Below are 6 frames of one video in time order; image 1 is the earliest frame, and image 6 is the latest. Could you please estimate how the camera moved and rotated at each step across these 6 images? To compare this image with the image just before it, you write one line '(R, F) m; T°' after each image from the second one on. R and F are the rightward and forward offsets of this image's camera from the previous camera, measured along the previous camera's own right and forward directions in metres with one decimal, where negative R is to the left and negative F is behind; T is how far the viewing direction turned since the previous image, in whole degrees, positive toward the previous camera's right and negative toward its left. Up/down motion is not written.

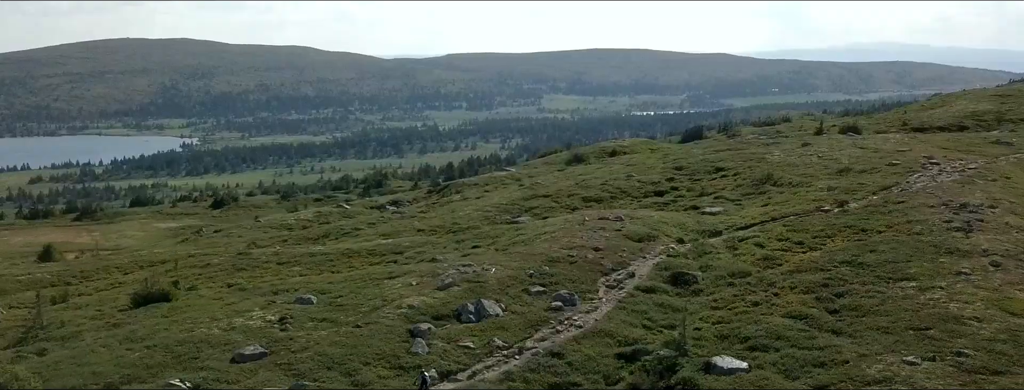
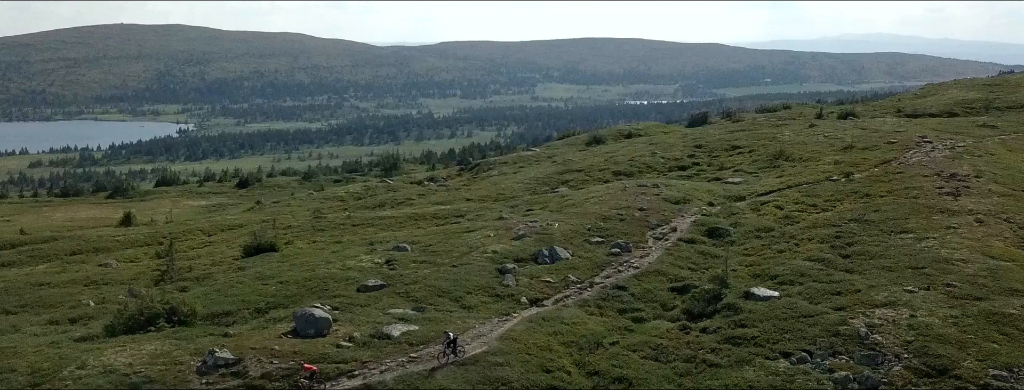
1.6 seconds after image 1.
(-3.0, -6.6) m; +1°
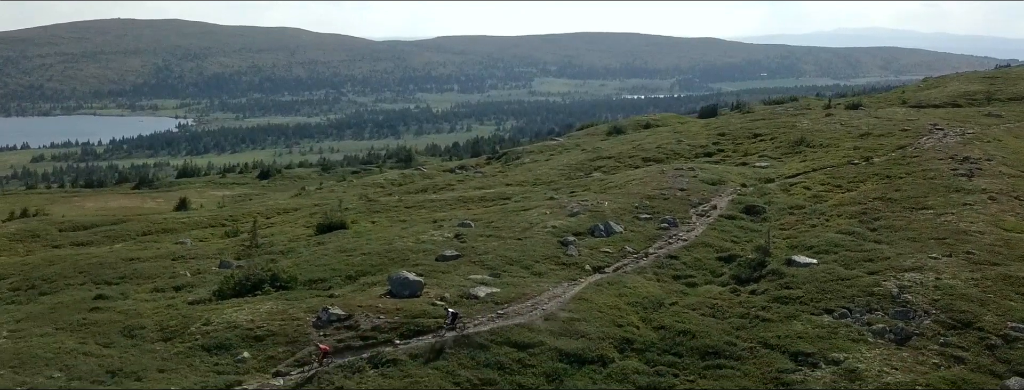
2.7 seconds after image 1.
(-2.7, -4.0) m; 0°
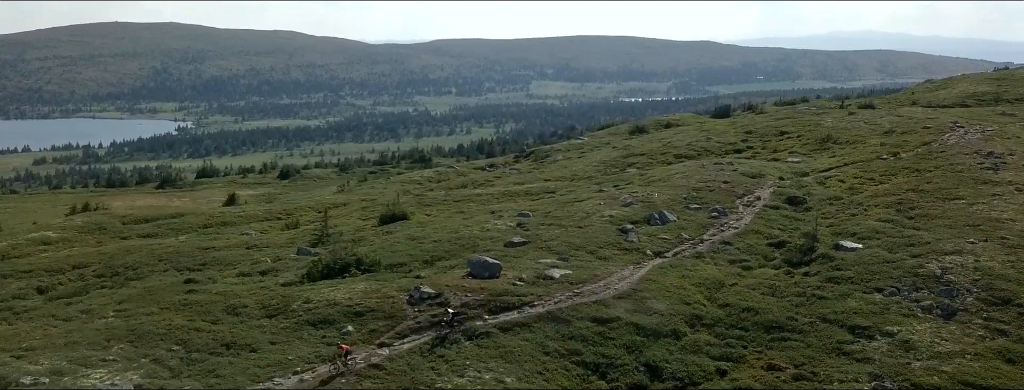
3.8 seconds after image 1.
(-3.0, -3.0) m; 0°
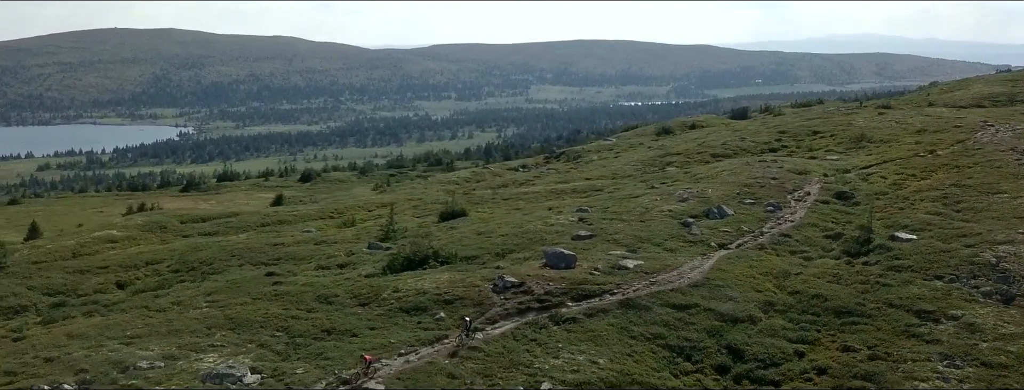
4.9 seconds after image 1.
(-3.2, -2.0) m; 0°
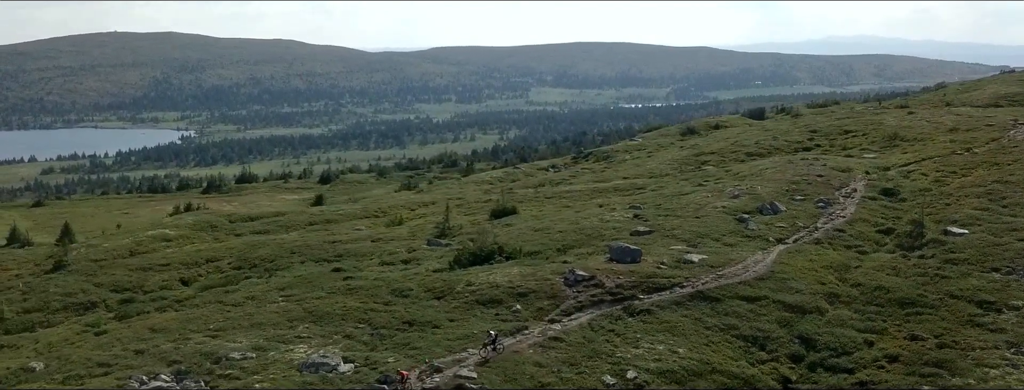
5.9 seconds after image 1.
(-2.9, -1.3) m; 0°
